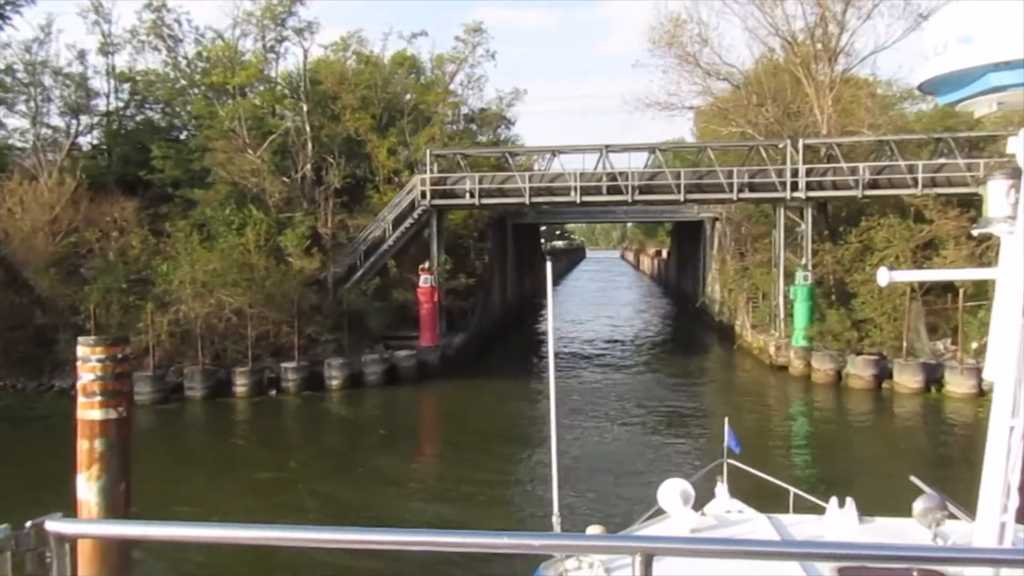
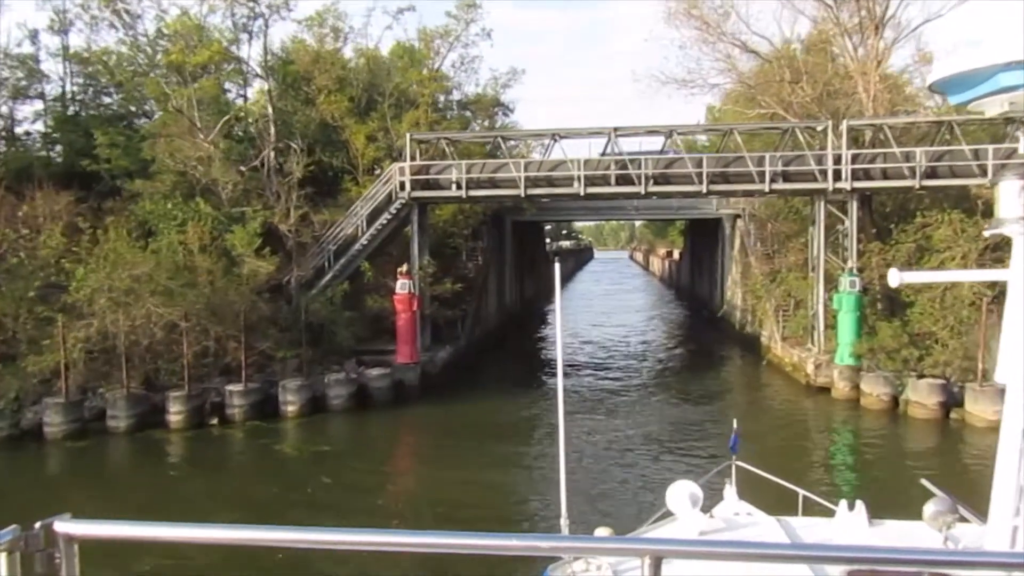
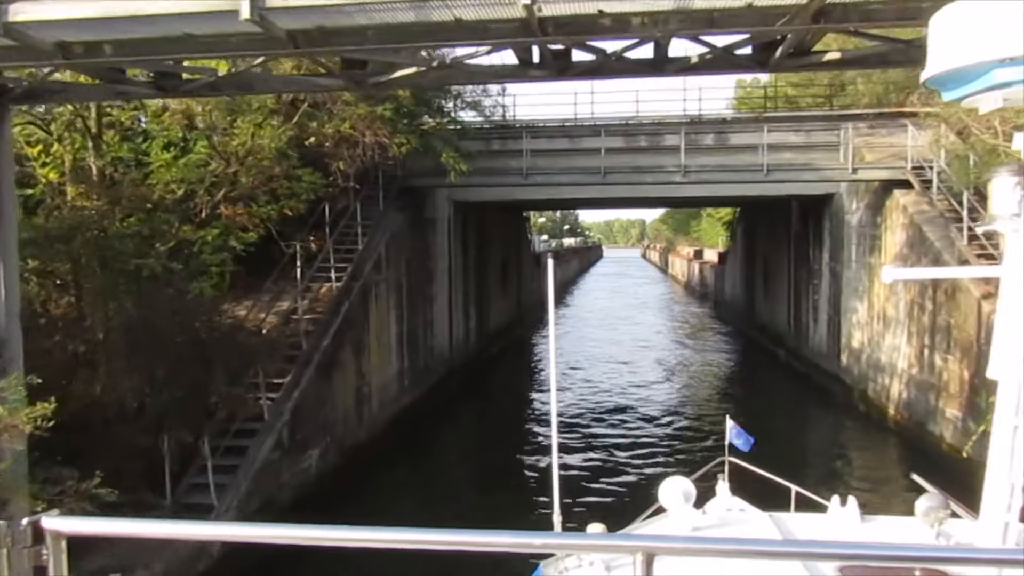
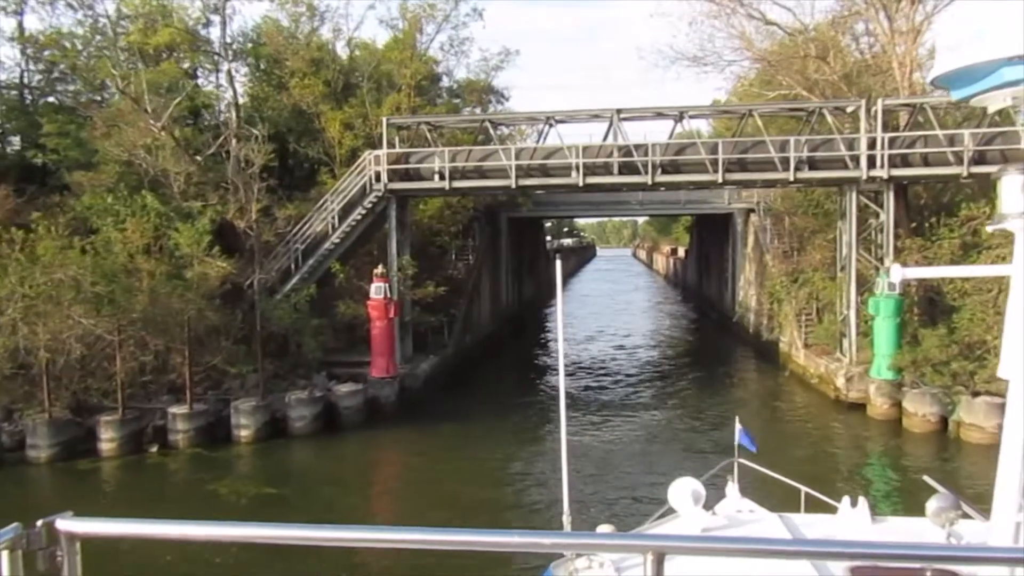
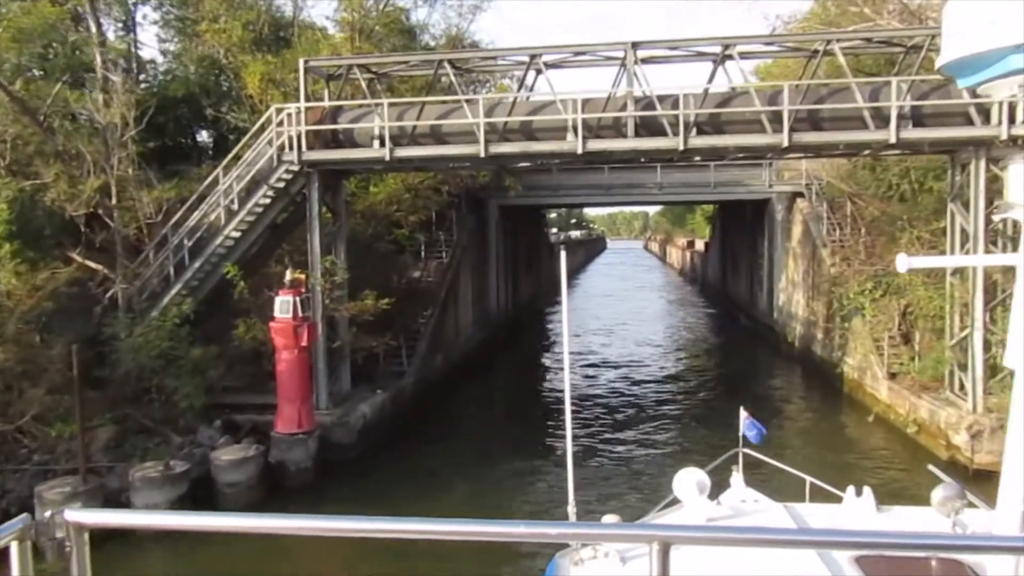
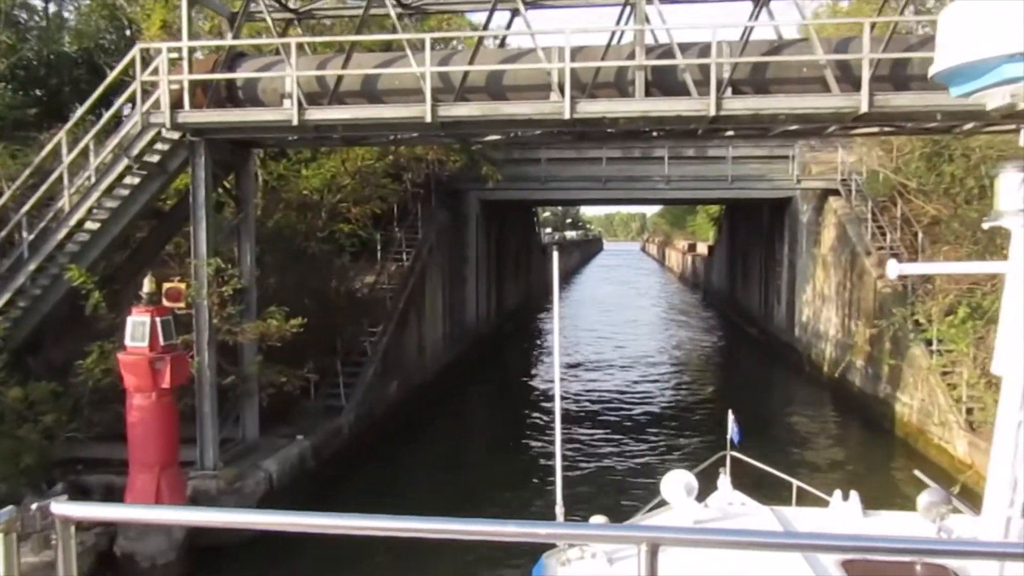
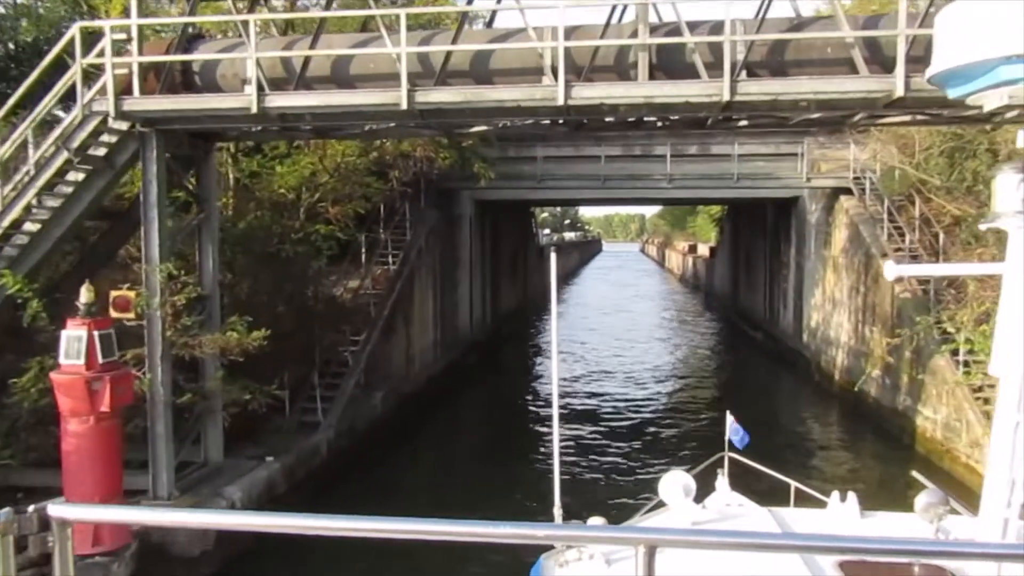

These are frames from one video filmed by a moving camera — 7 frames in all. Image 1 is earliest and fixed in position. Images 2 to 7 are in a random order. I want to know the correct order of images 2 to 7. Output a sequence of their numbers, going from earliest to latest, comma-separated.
2, 4, 5, 6, 7, 3
